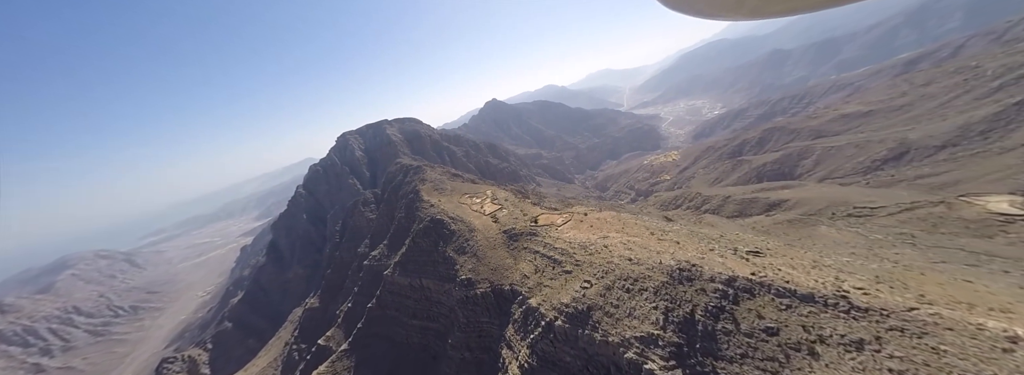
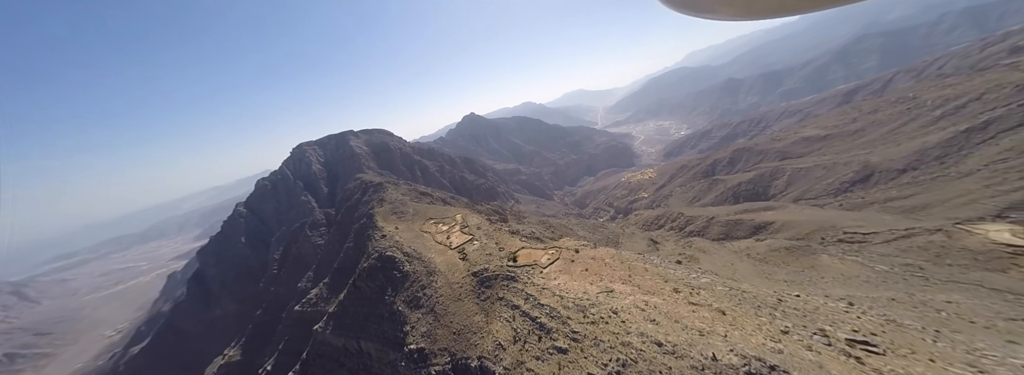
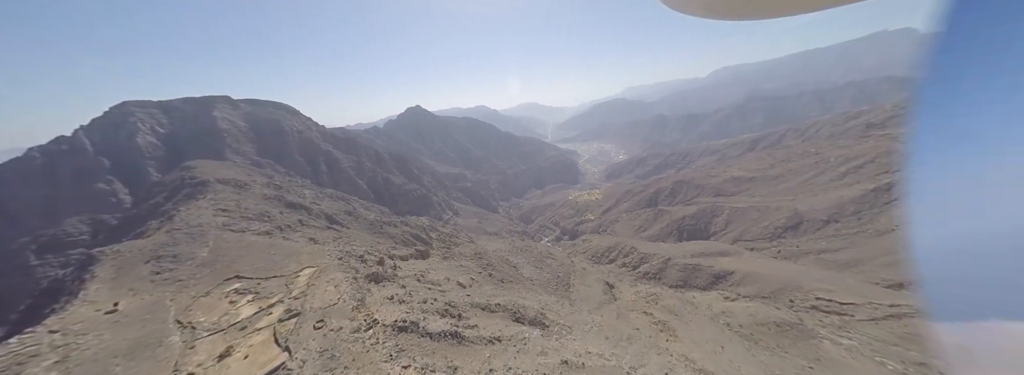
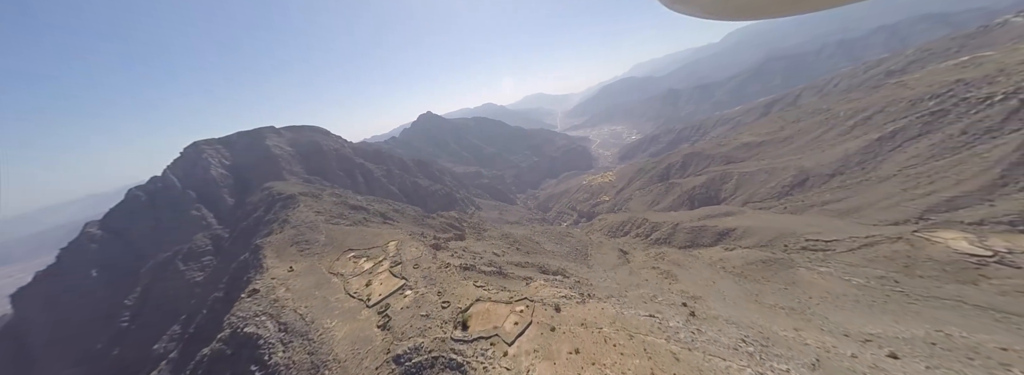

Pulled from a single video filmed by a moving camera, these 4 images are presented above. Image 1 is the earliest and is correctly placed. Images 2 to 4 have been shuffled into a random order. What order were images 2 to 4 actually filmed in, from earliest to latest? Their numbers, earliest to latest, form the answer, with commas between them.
2, 4, 3
